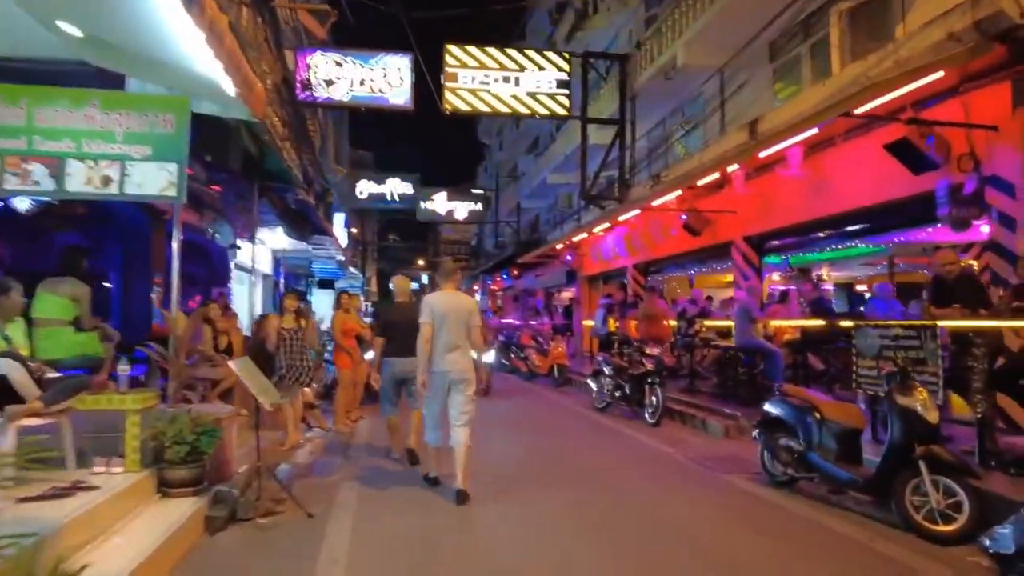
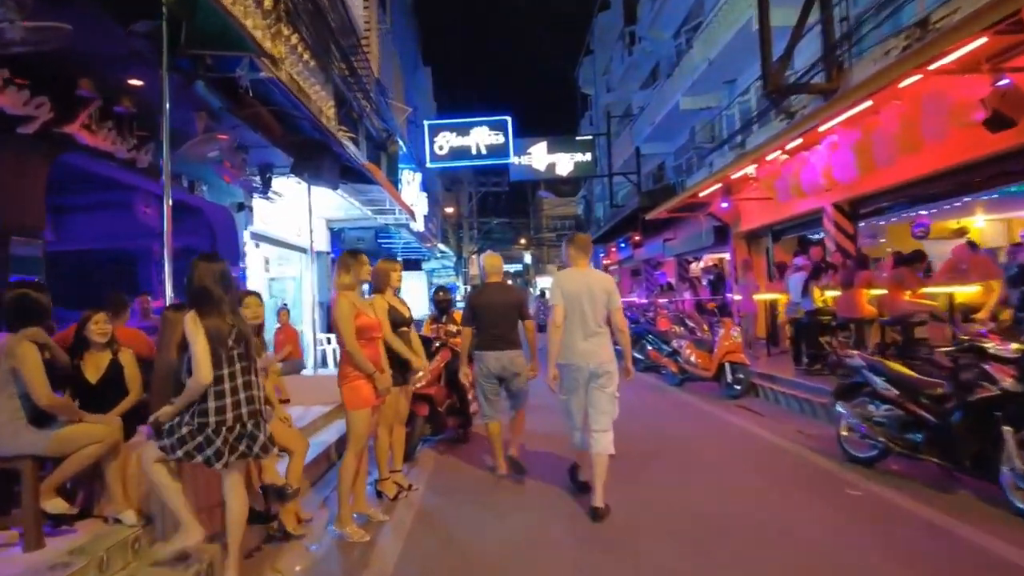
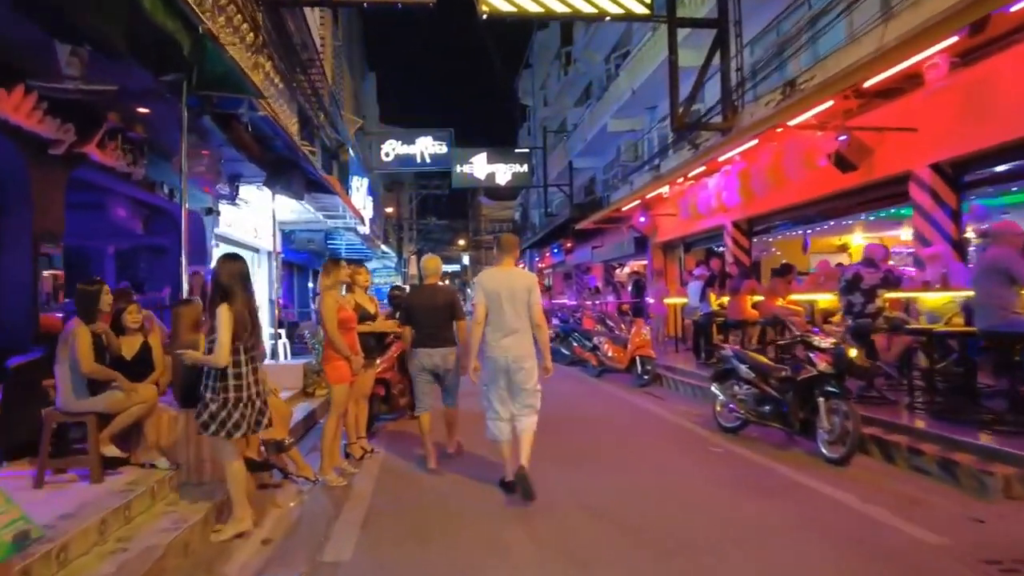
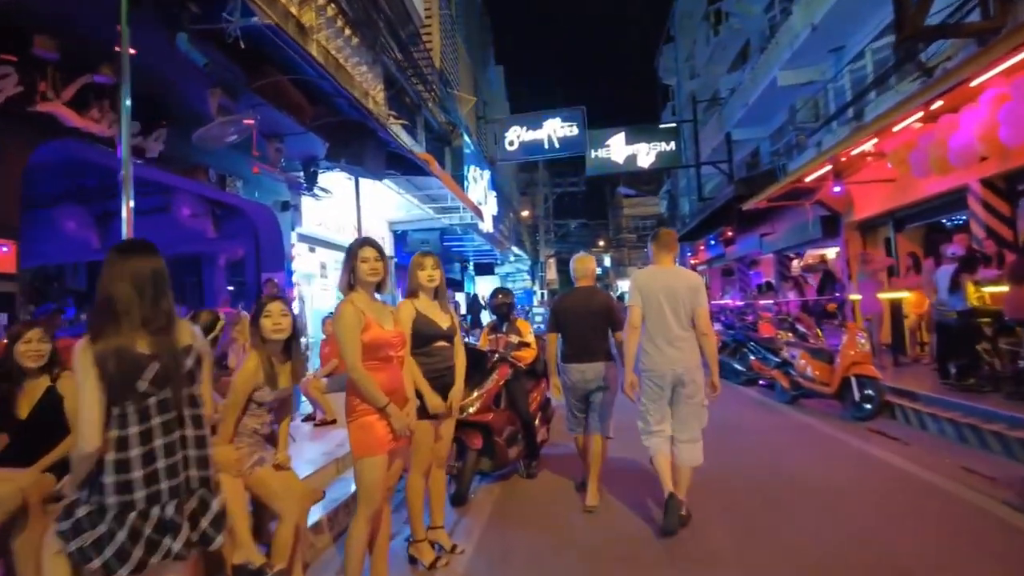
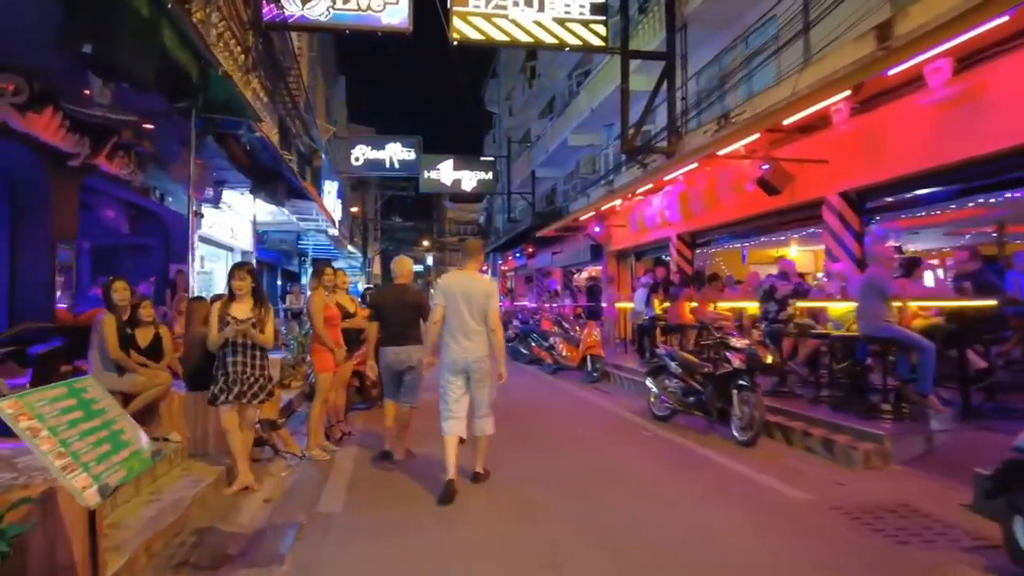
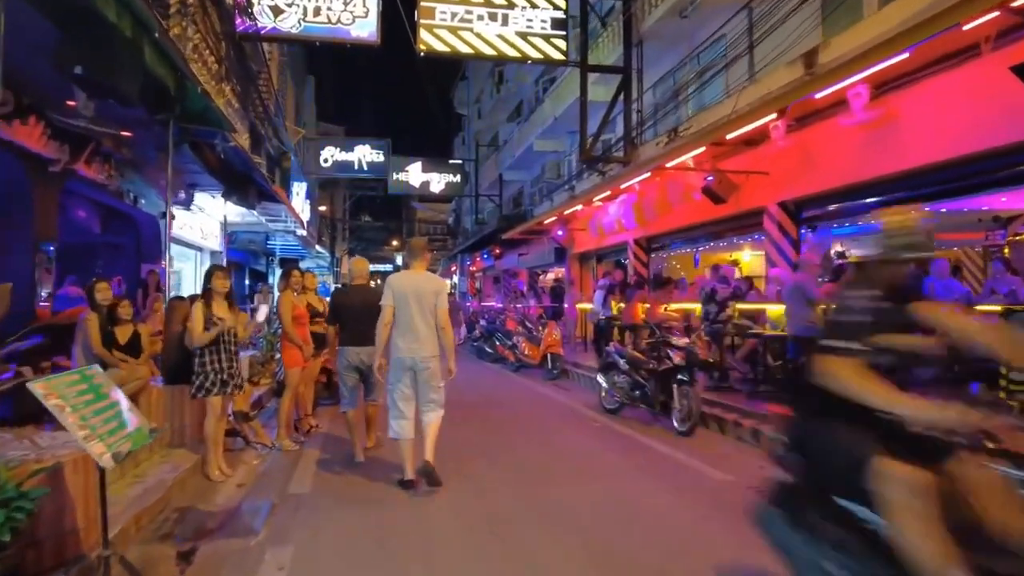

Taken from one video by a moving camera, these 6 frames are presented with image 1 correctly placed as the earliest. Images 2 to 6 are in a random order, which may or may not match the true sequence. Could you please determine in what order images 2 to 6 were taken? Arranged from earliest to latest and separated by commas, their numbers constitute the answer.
6, 5, 3, 2, 4
